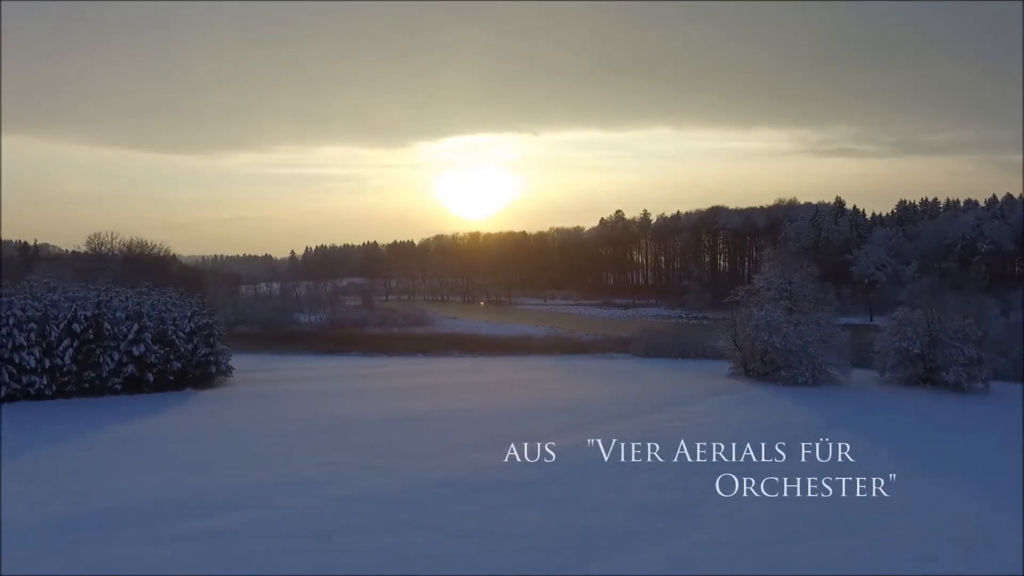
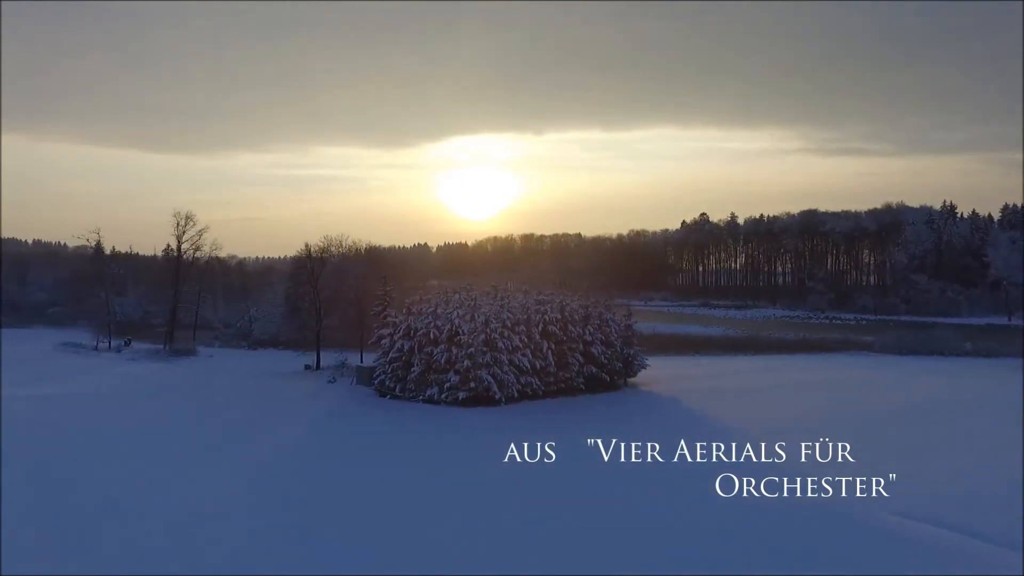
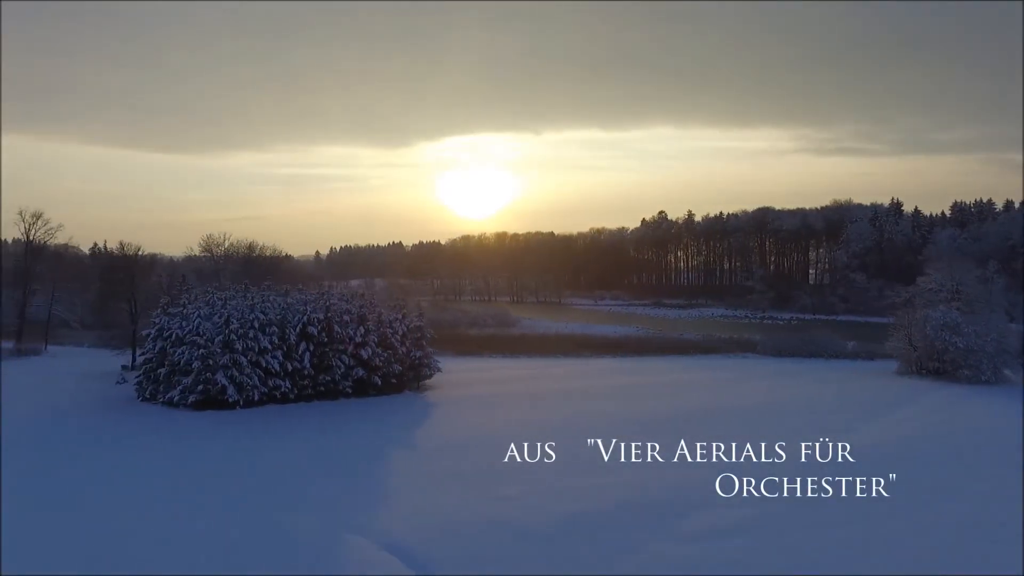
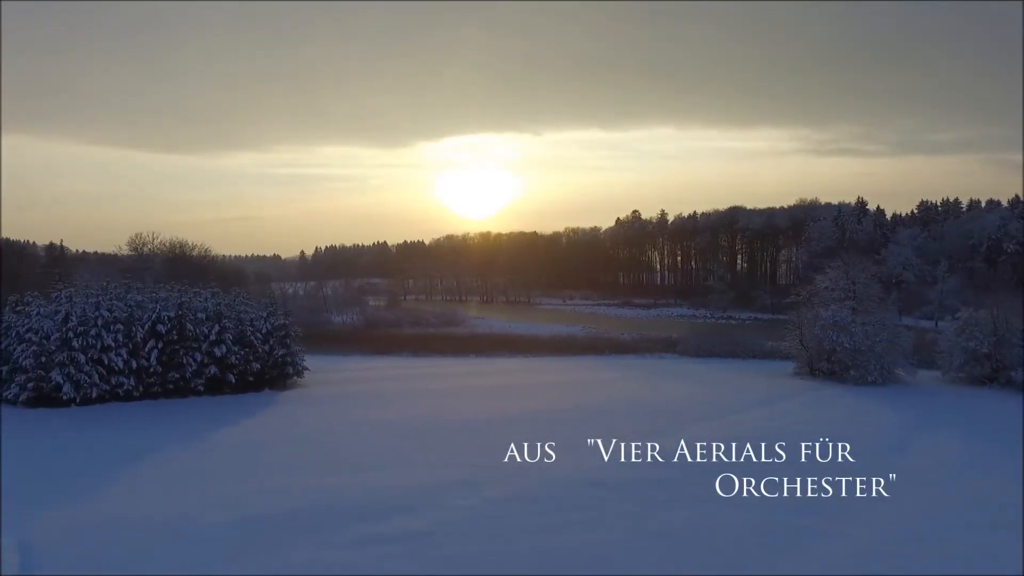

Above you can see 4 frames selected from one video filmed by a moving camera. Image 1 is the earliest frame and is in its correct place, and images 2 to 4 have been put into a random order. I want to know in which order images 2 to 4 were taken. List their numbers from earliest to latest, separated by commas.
4, 3, 2
